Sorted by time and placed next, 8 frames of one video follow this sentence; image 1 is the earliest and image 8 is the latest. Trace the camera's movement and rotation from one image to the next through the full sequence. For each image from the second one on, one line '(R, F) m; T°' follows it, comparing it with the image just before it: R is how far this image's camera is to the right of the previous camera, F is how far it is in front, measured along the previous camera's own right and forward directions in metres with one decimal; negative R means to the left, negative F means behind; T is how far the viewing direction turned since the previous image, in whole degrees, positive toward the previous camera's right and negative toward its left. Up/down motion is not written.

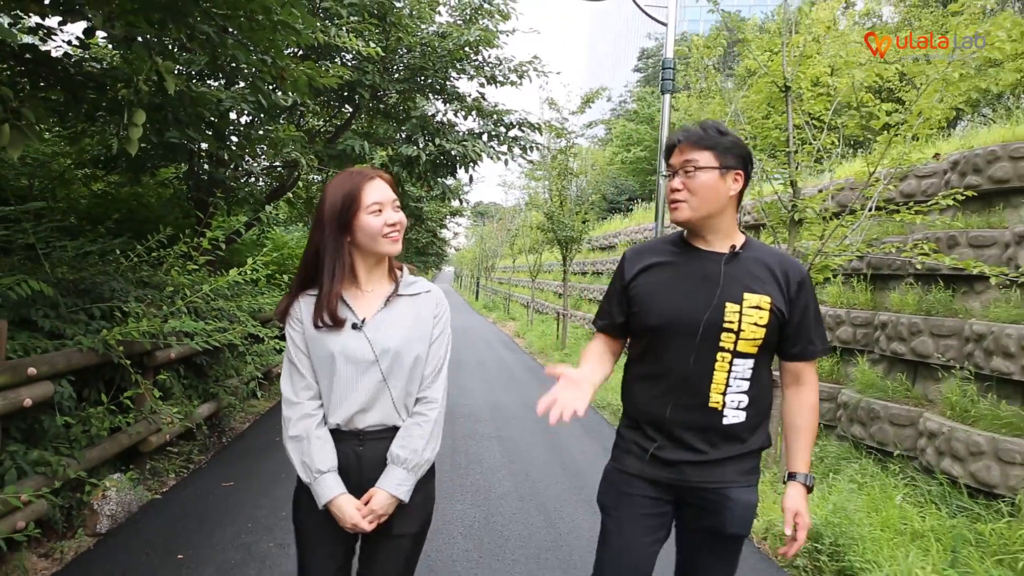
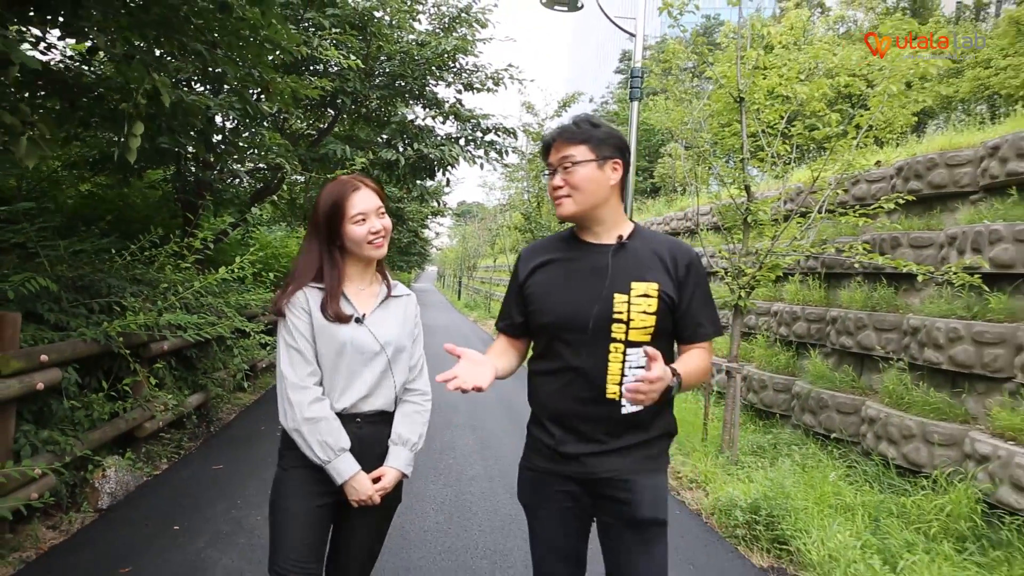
(+0.1, -0.3) m; +1°
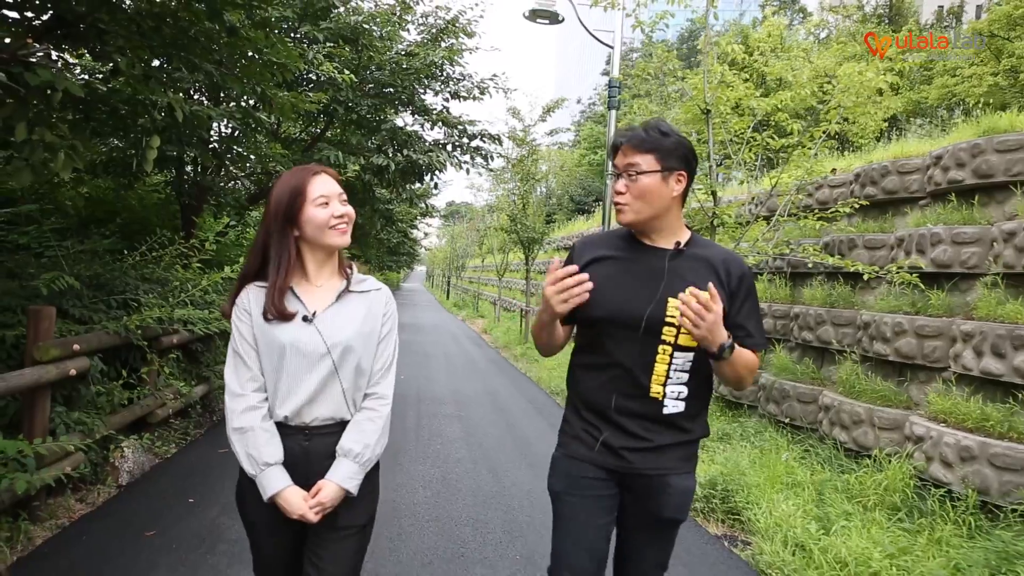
(0.0, -0.4) m; +1°
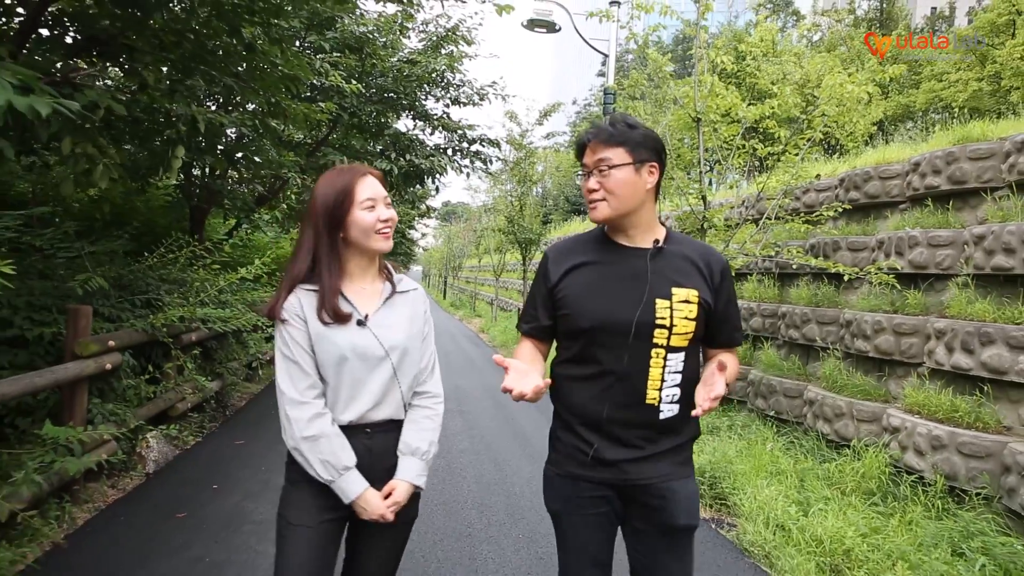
(0.0, -0.3) m; 0°
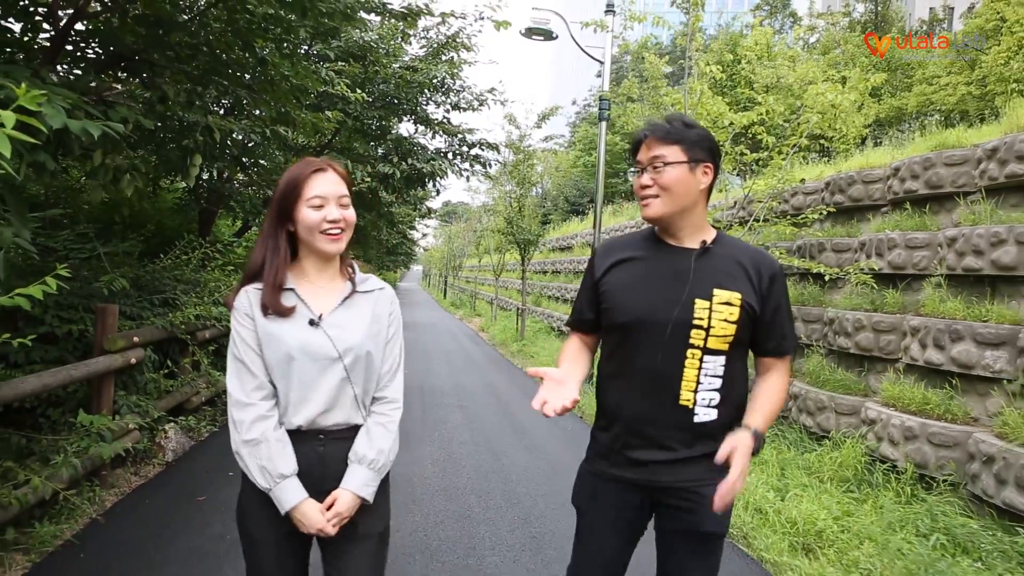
(0.0, -0.3) m; 0°
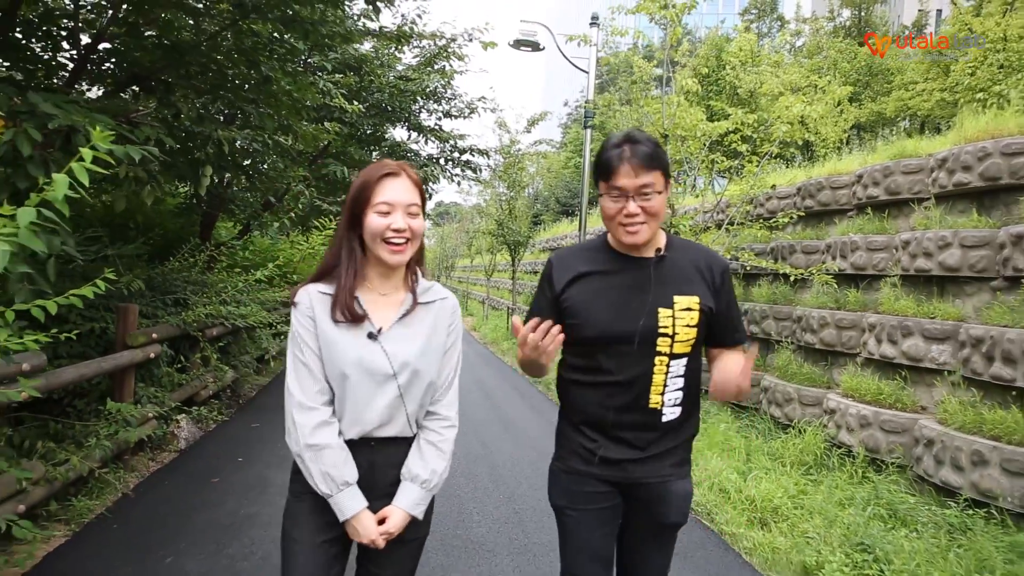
(0.0, -0.4) m; +1°
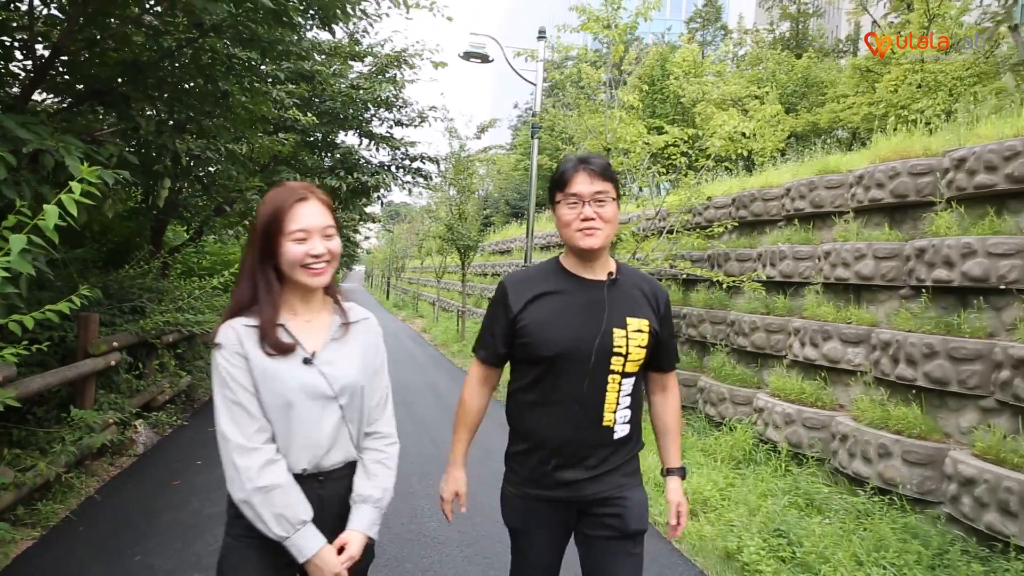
(0.0, -0.3) m; +4°
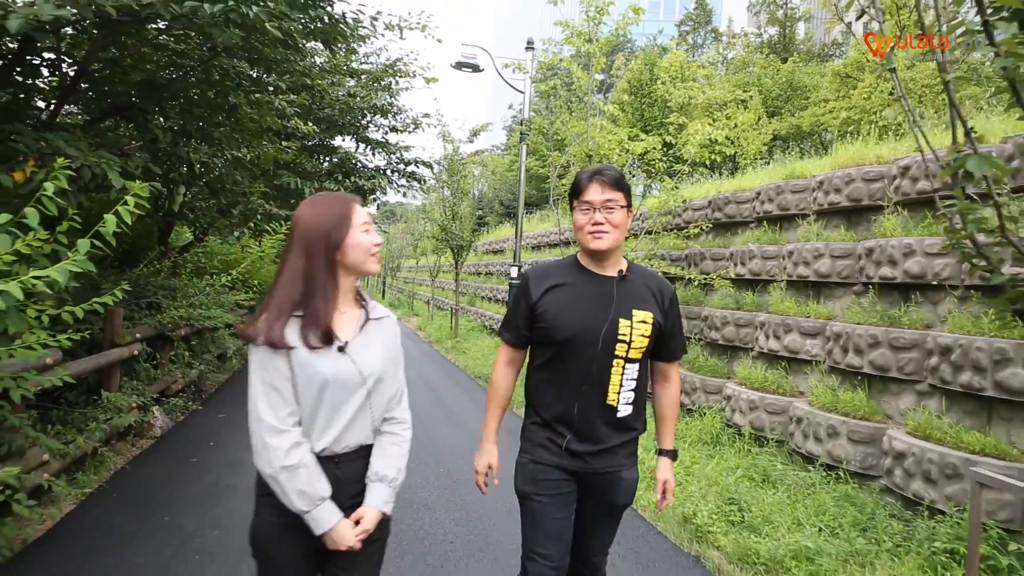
(+0.1, -0.5) m; 0°
